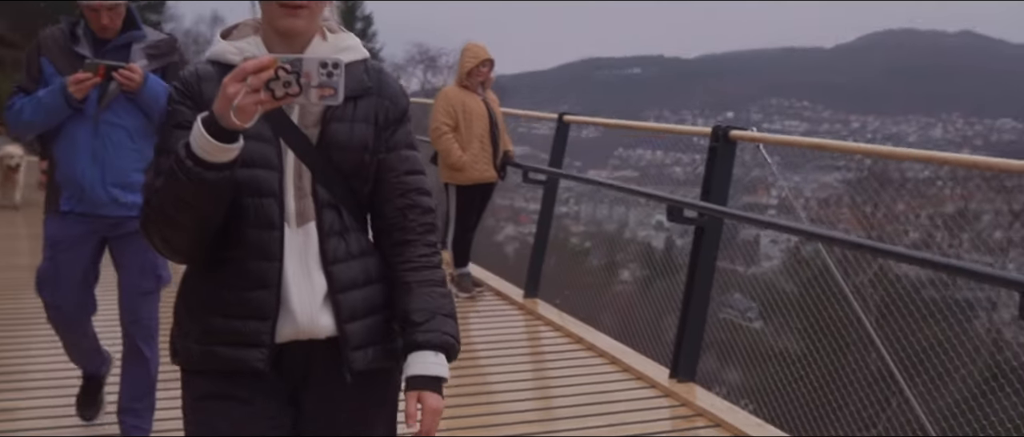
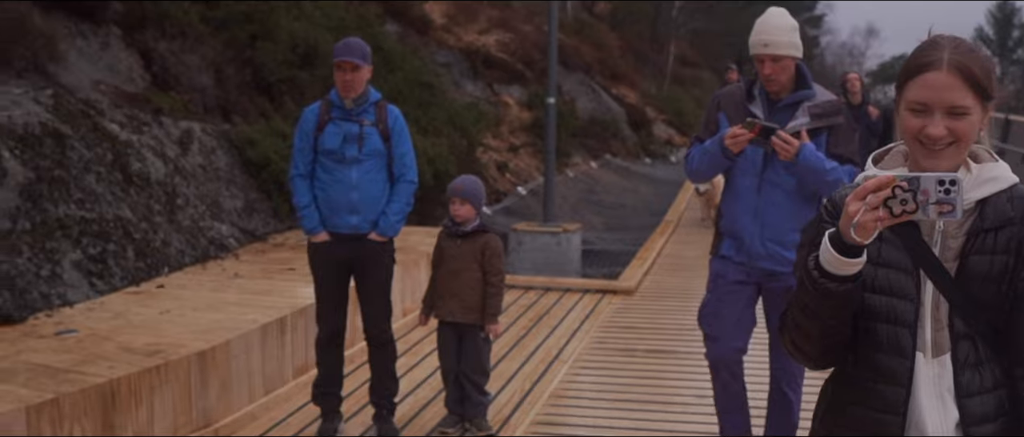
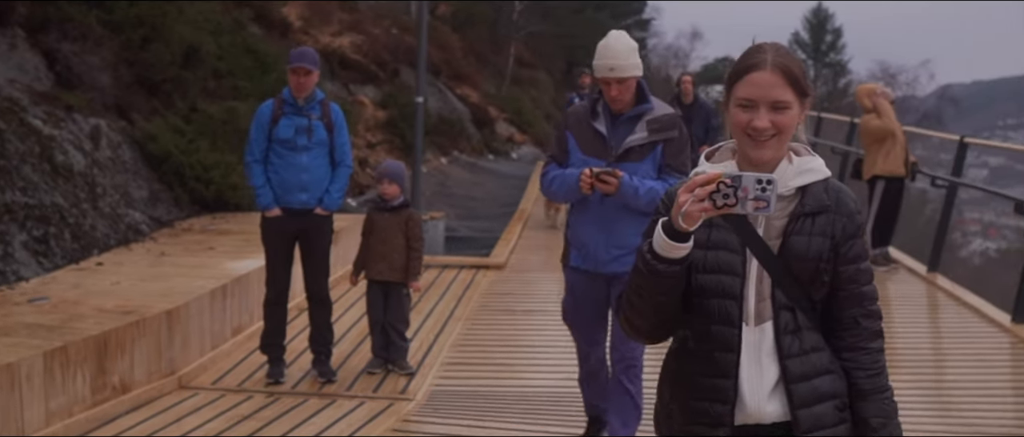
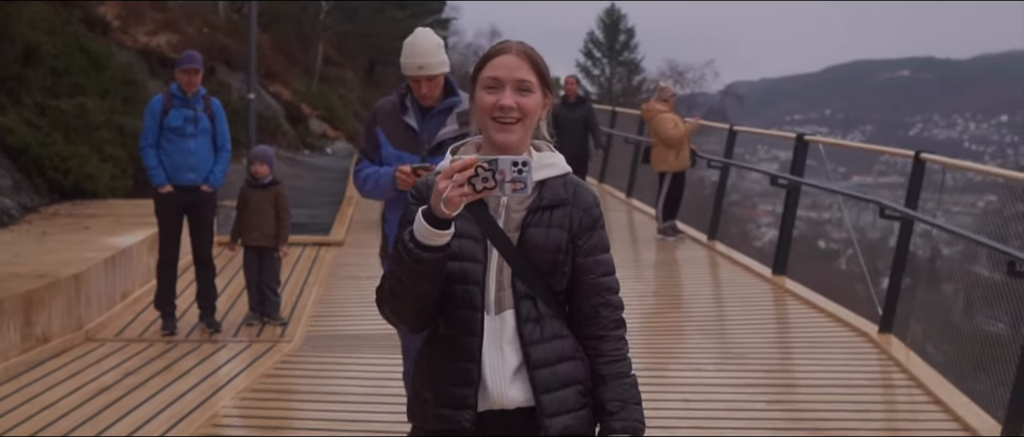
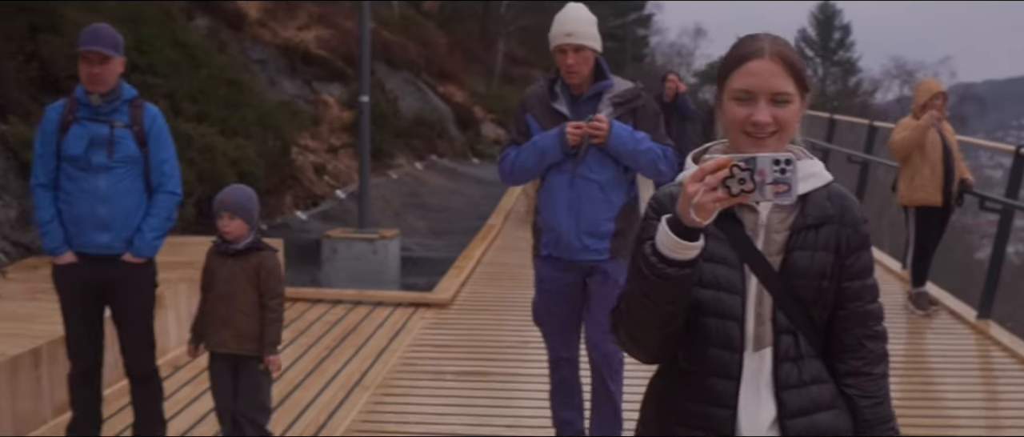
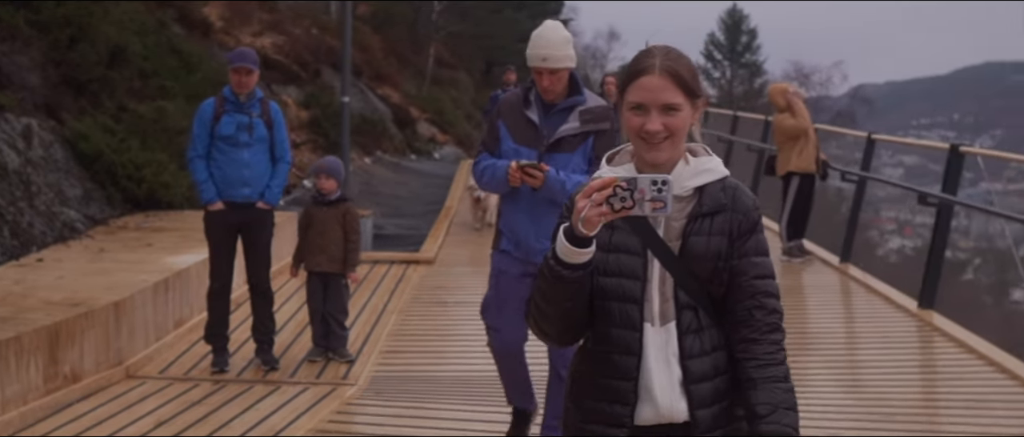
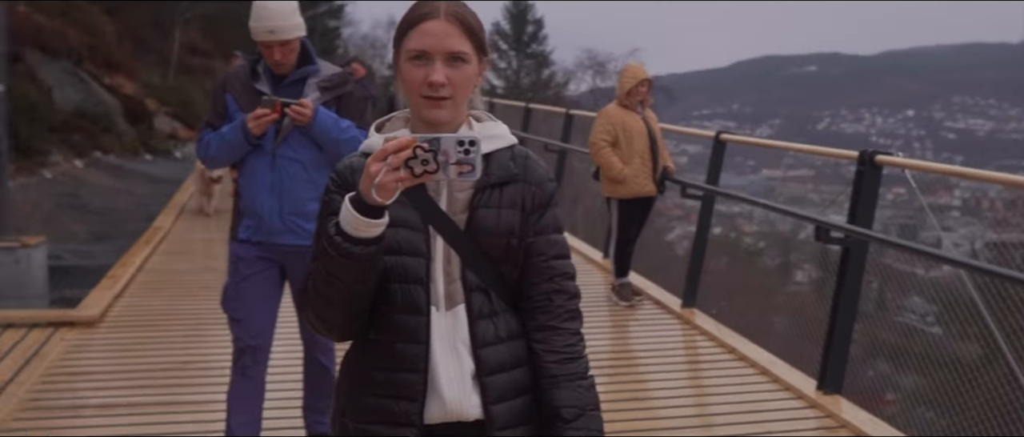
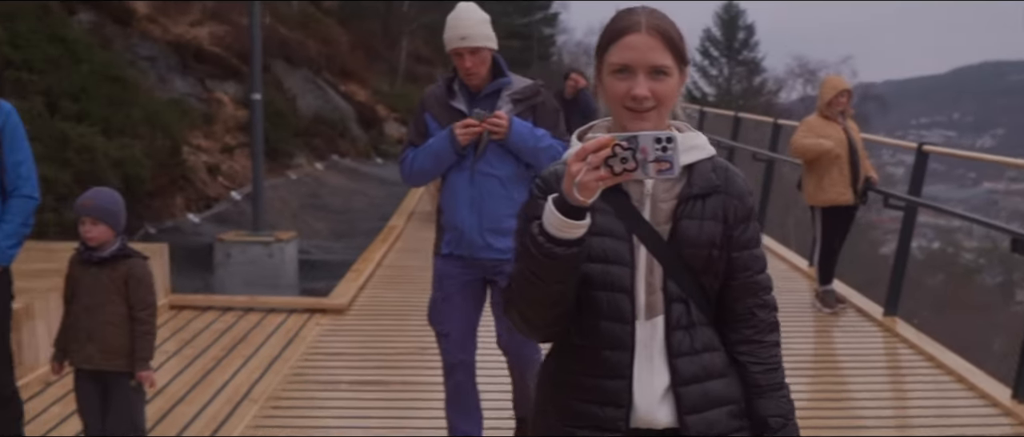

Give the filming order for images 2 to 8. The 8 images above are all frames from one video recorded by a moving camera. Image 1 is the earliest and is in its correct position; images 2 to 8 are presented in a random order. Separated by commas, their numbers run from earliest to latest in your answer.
7, 8, 5, 2, 3, 6, 4
